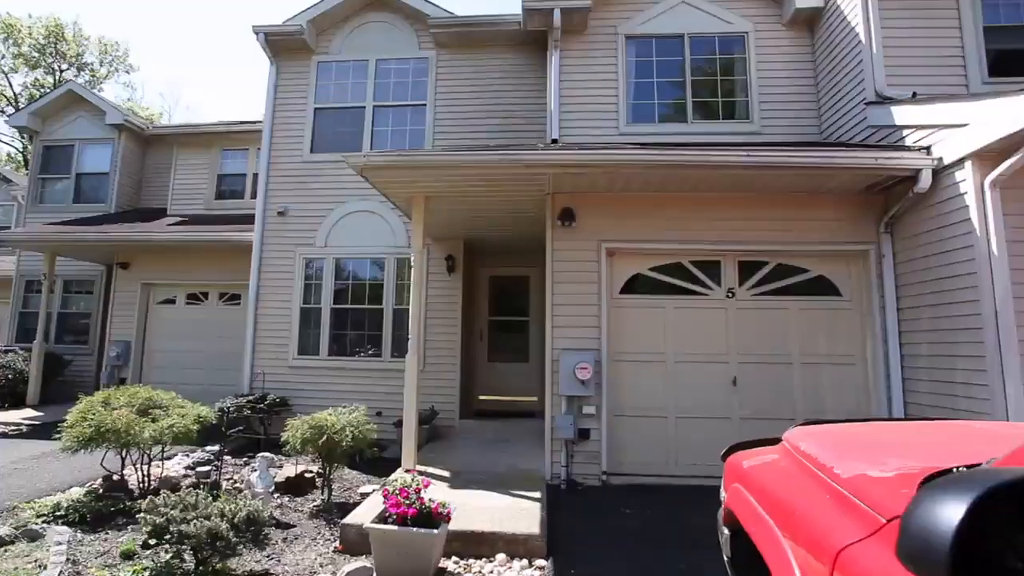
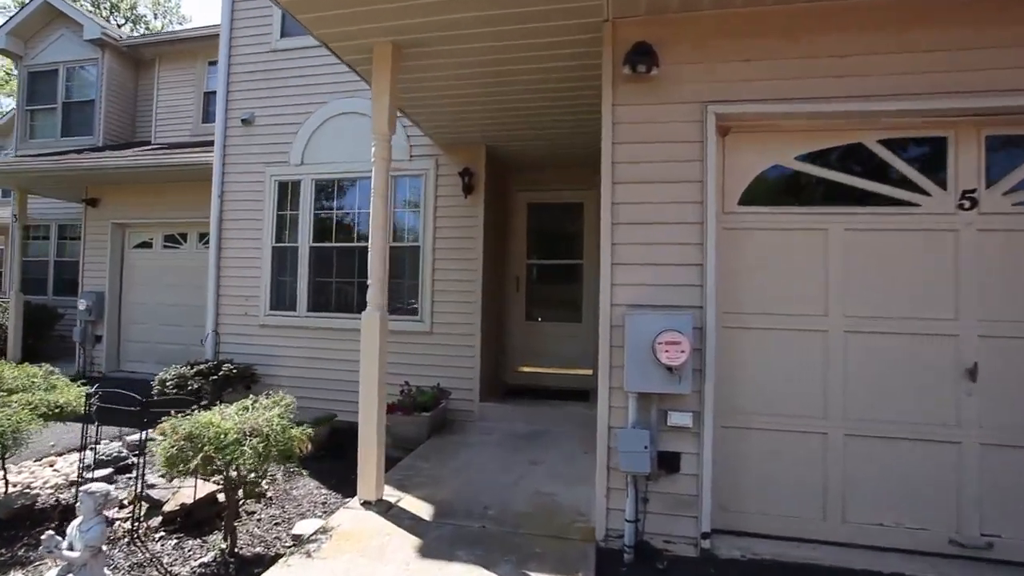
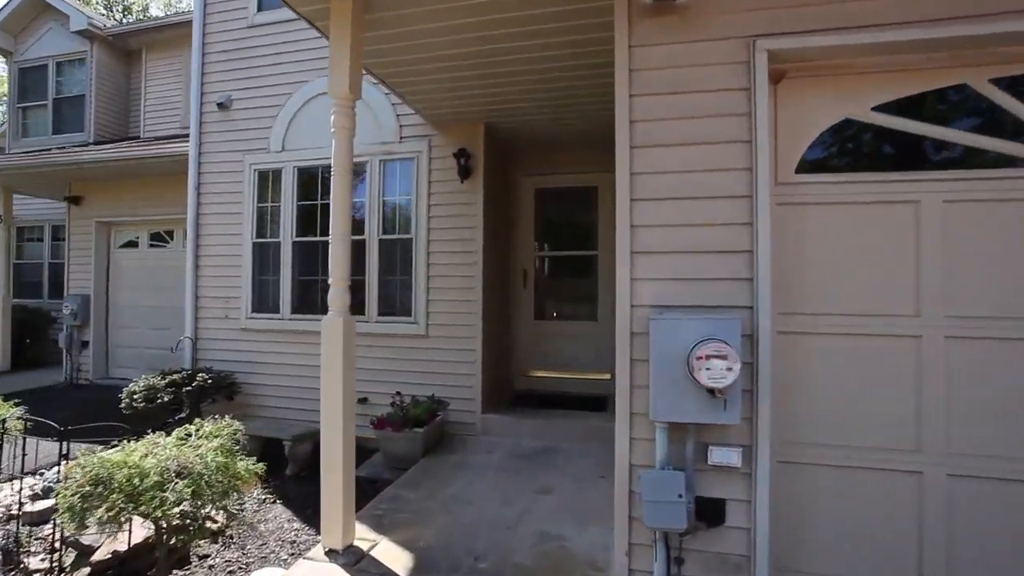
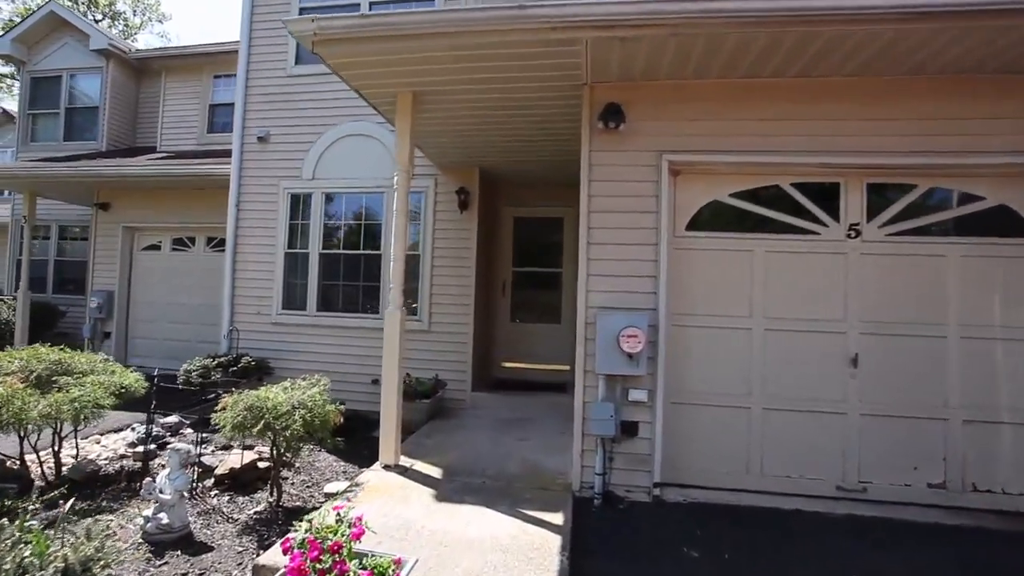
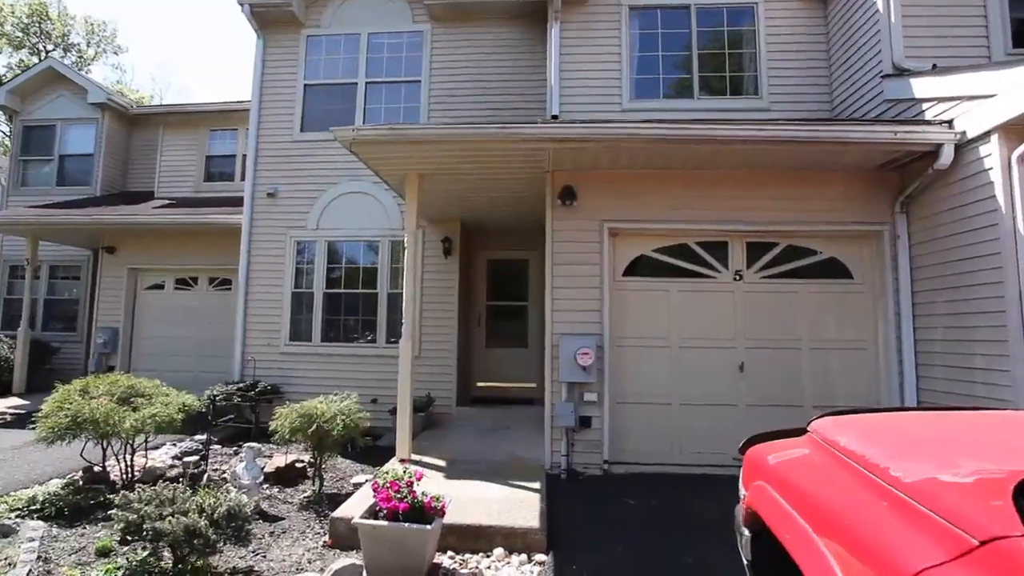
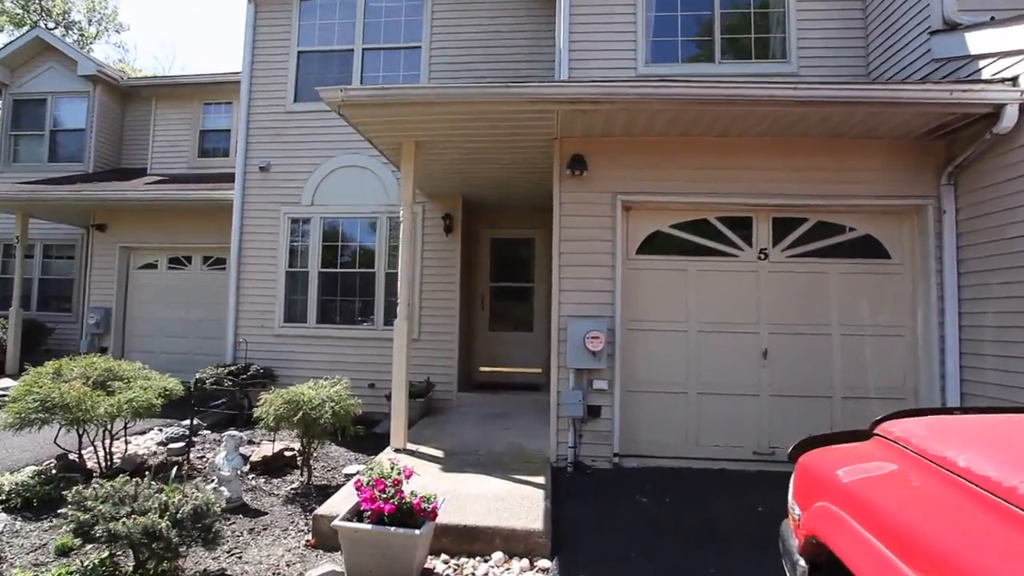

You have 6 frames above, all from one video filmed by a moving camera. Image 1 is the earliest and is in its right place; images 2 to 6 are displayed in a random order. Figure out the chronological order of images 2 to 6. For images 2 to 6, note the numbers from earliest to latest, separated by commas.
5, 6, 4, 2, 3
